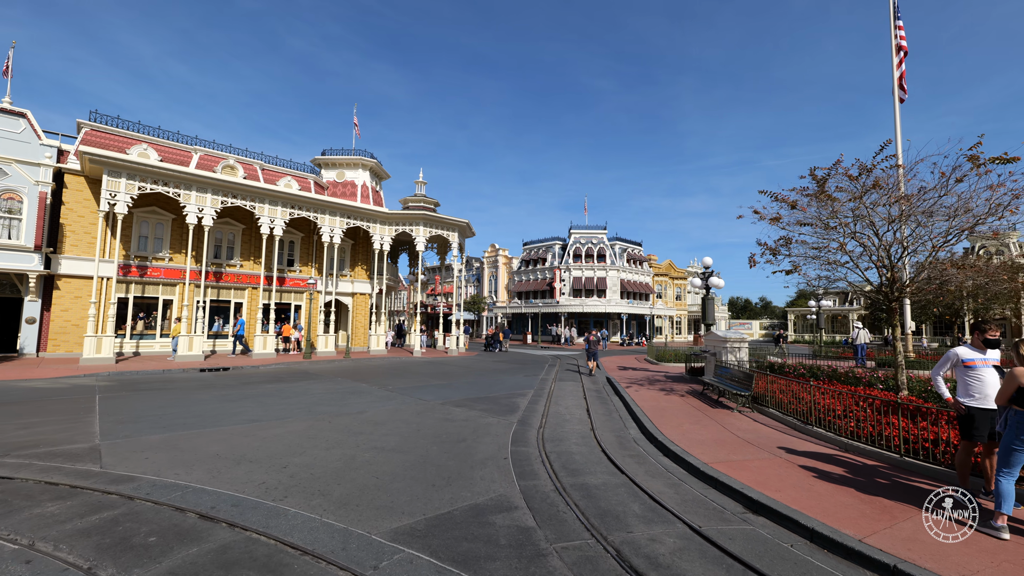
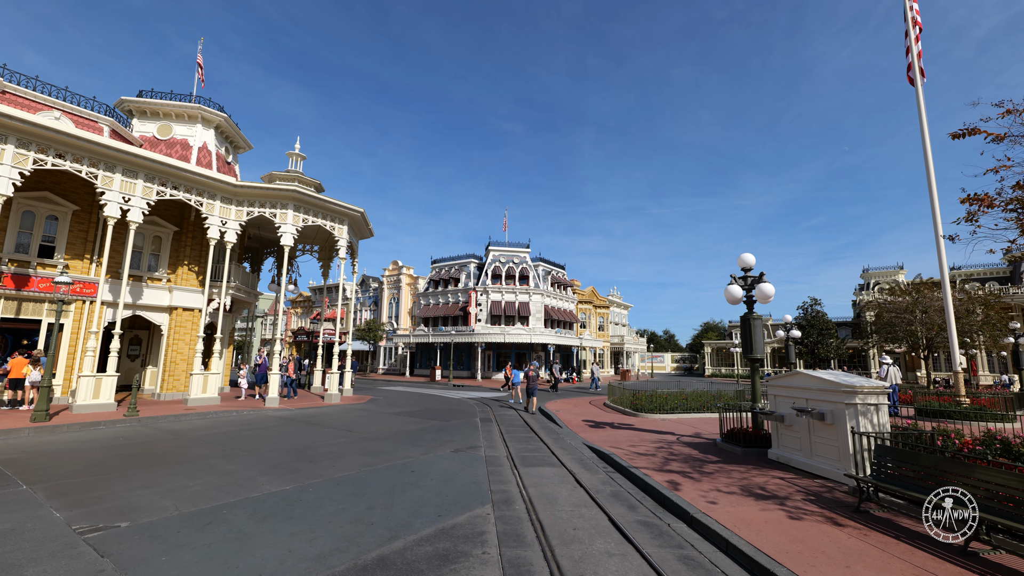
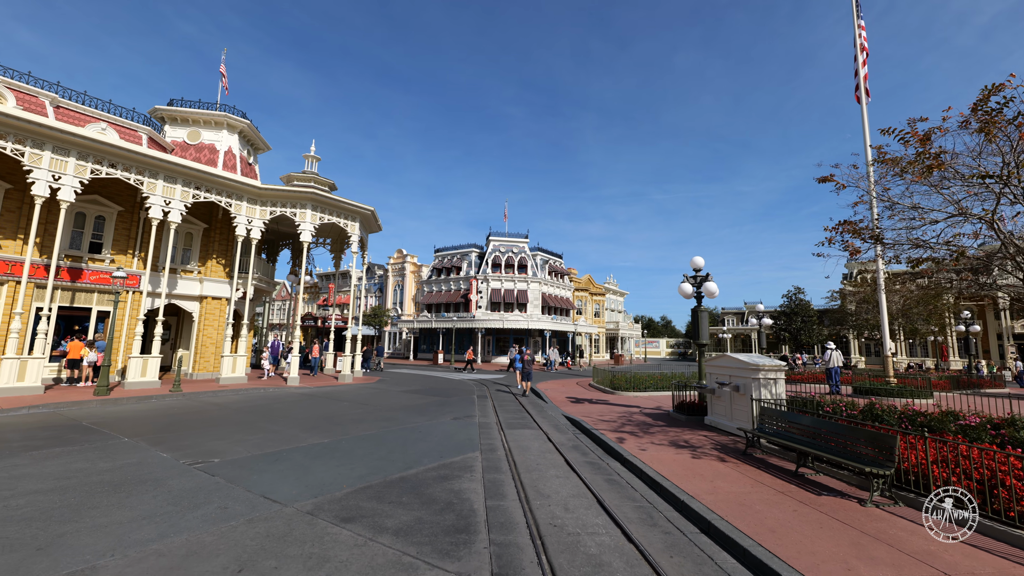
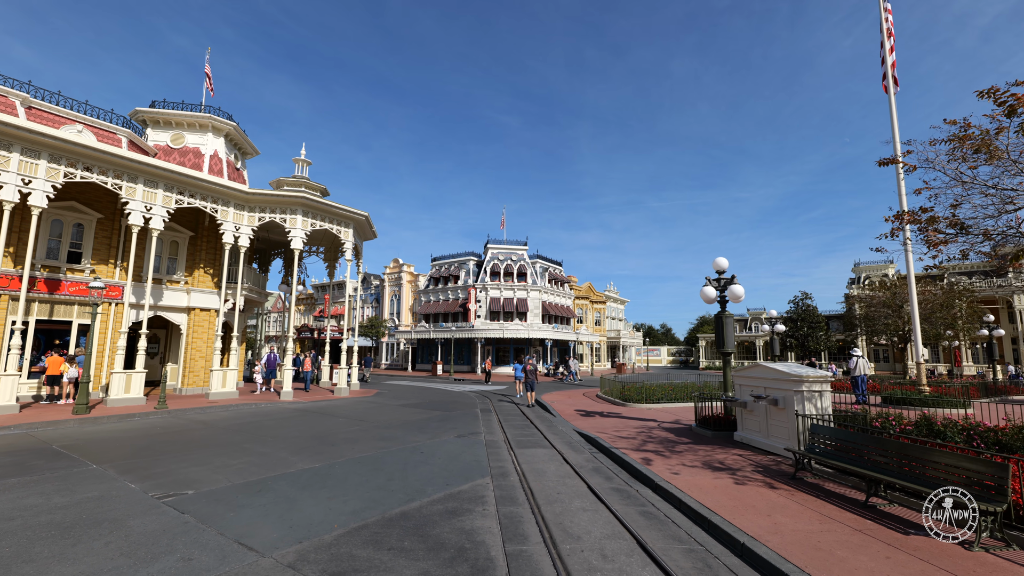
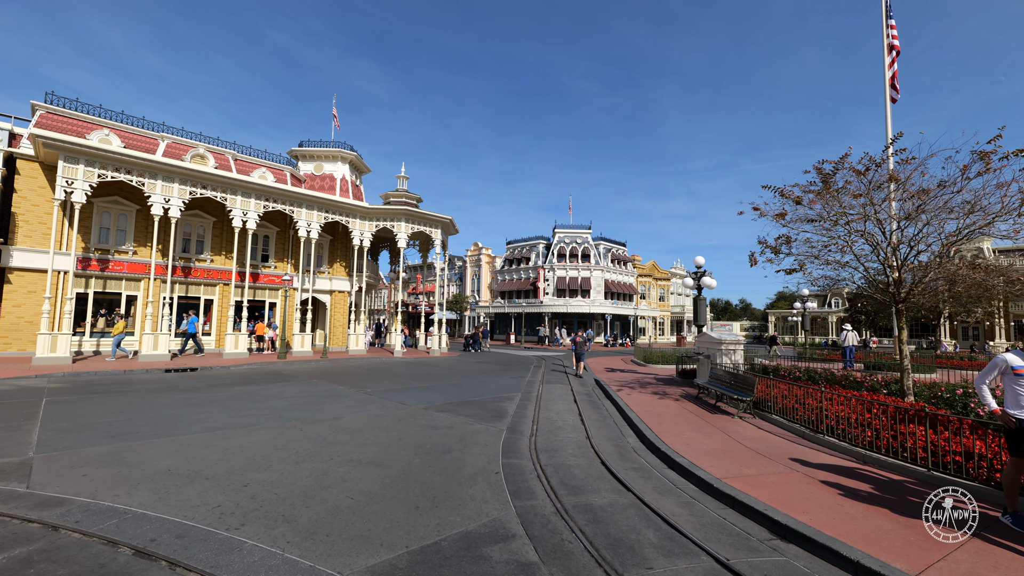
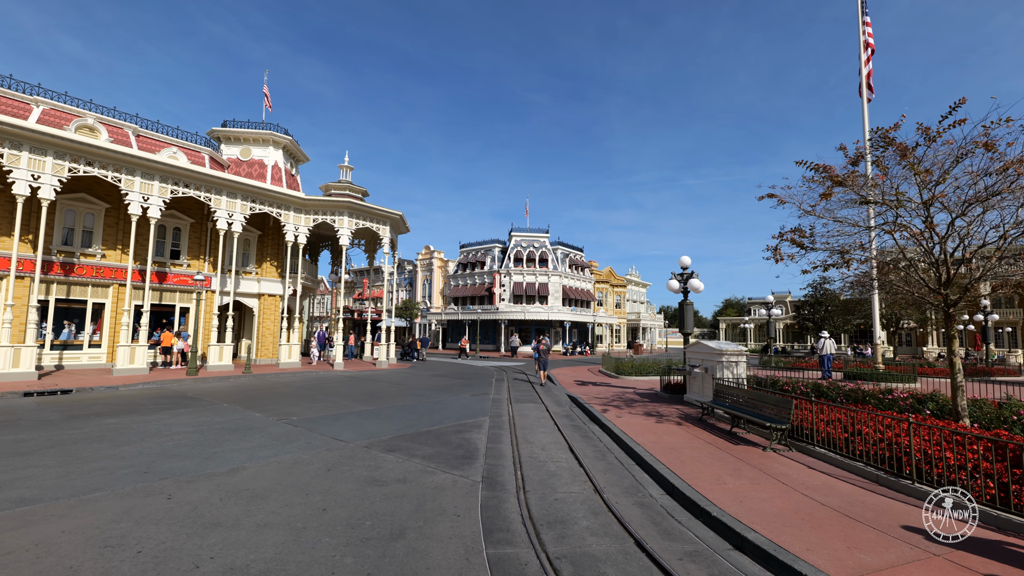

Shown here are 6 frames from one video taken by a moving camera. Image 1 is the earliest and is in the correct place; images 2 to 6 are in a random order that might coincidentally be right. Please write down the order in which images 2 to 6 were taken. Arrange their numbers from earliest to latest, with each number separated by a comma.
5, 6, 3, 4, 2
